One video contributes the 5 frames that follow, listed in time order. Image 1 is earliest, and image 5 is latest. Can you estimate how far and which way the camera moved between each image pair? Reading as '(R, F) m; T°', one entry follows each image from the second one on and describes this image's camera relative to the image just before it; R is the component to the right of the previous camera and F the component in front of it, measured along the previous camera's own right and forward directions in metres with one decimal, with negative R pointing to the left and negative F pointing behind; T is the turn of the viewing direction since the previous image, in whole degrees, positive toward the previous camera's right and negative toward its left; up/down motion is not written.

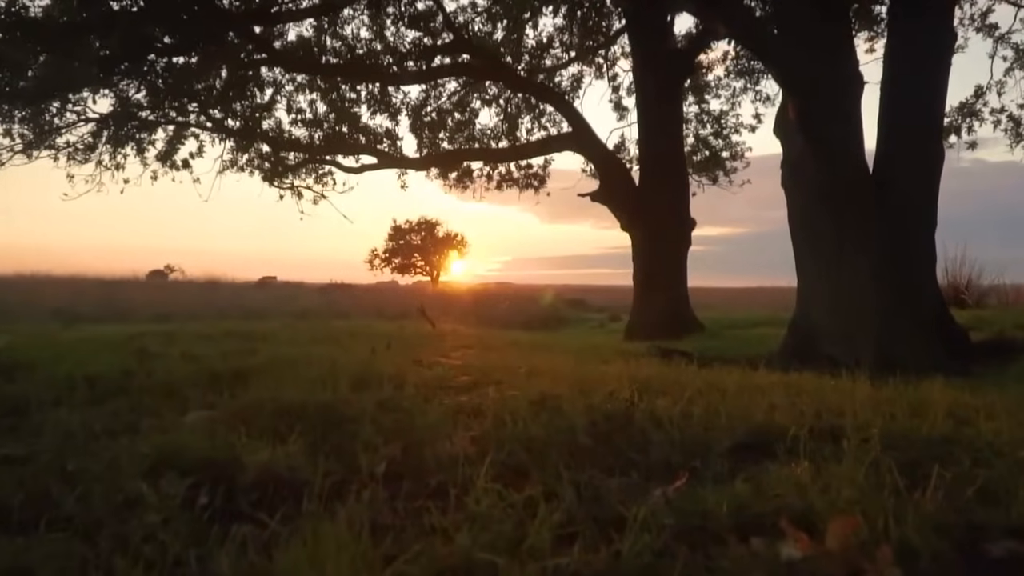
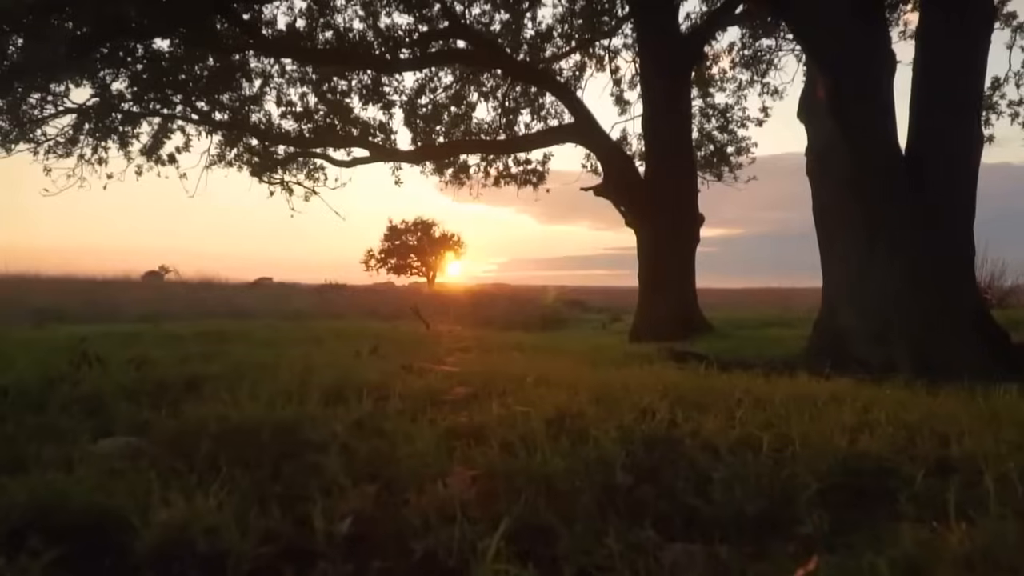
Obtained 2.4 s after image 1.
(0.0, +0.9) m; 0°
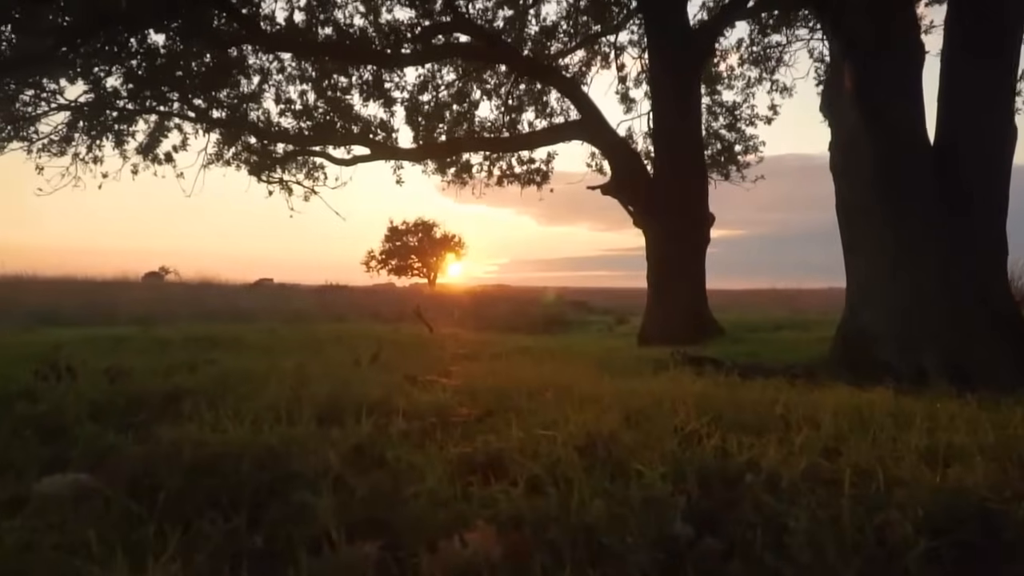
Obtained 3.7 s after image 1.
(-0.1, +0.5) m; 0°
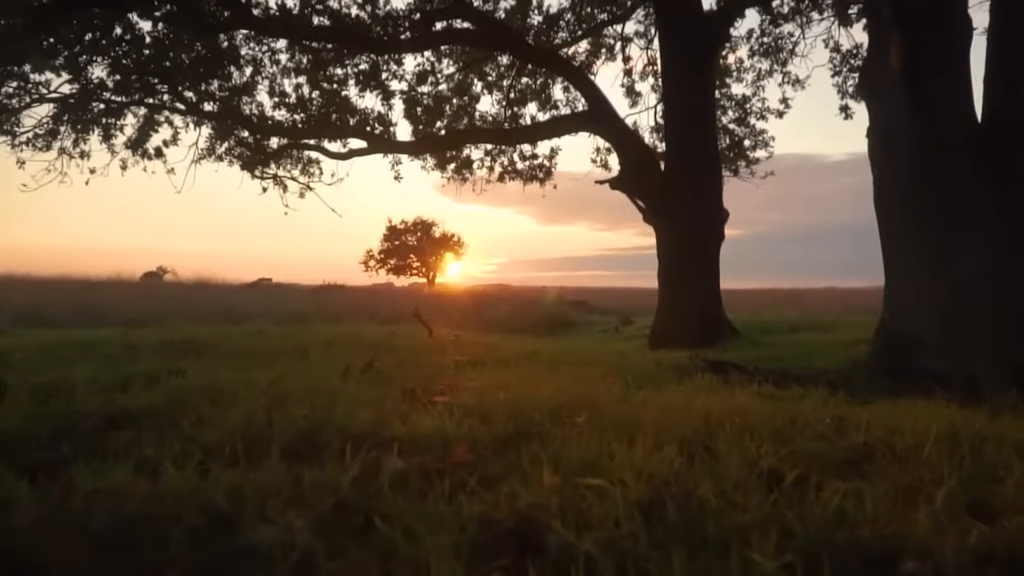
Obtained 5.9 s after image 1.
(-0.1, +0.8) m; 0°
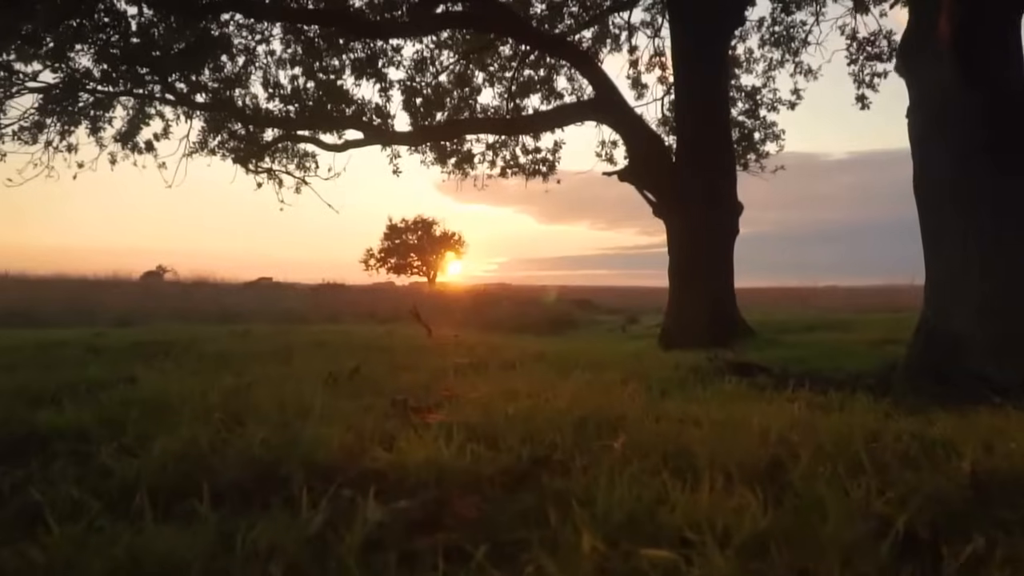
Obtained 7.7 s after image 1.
(0.0, +0.7) m; 0°
